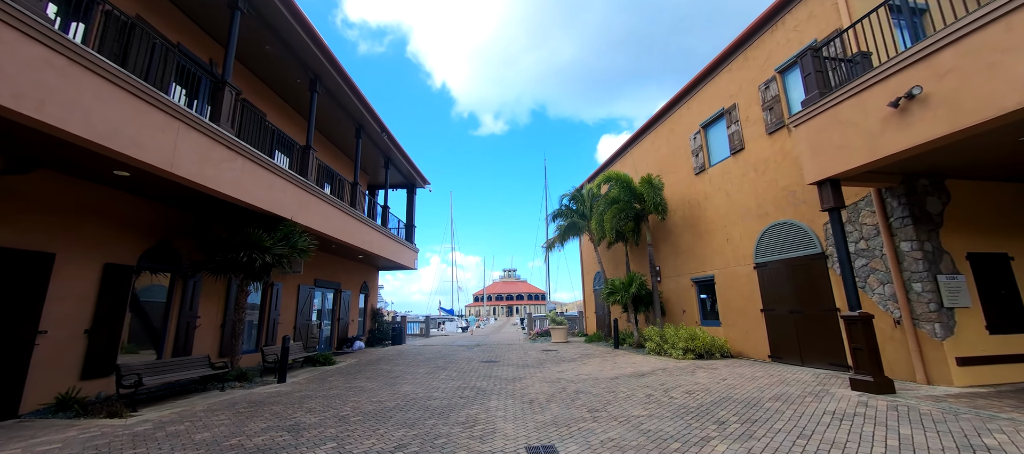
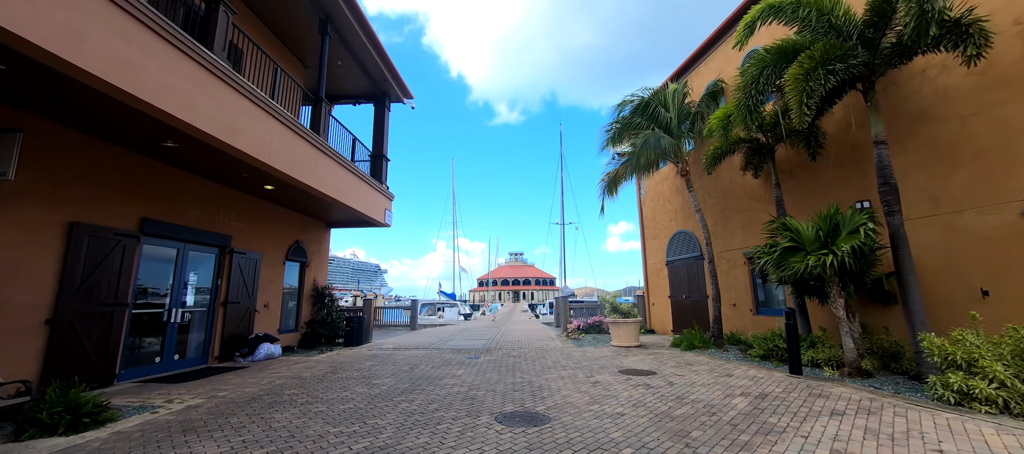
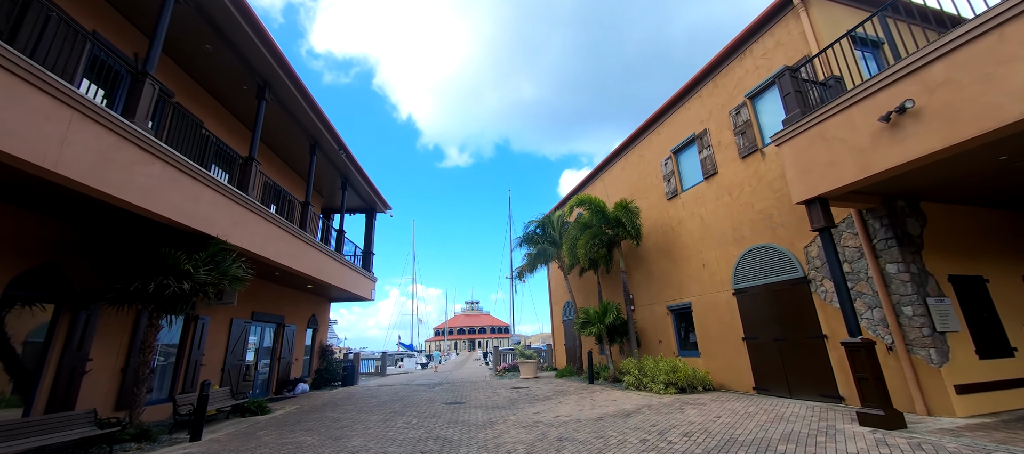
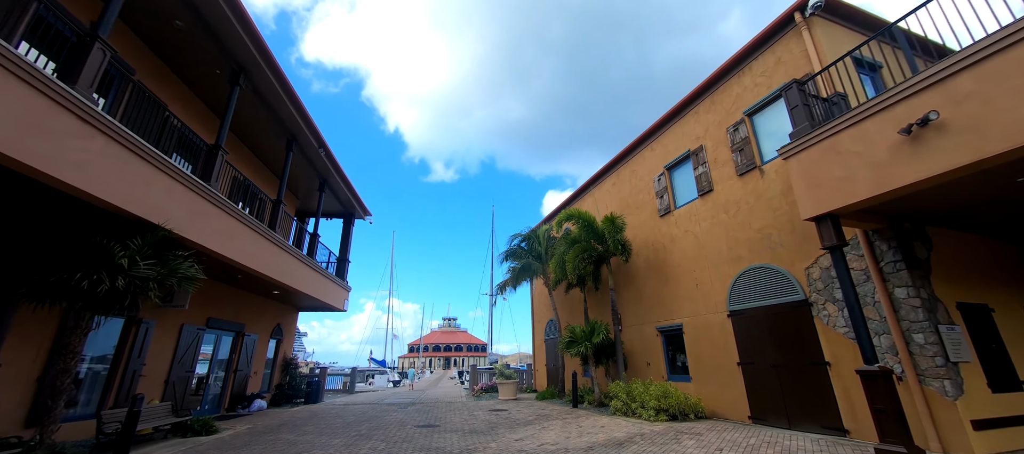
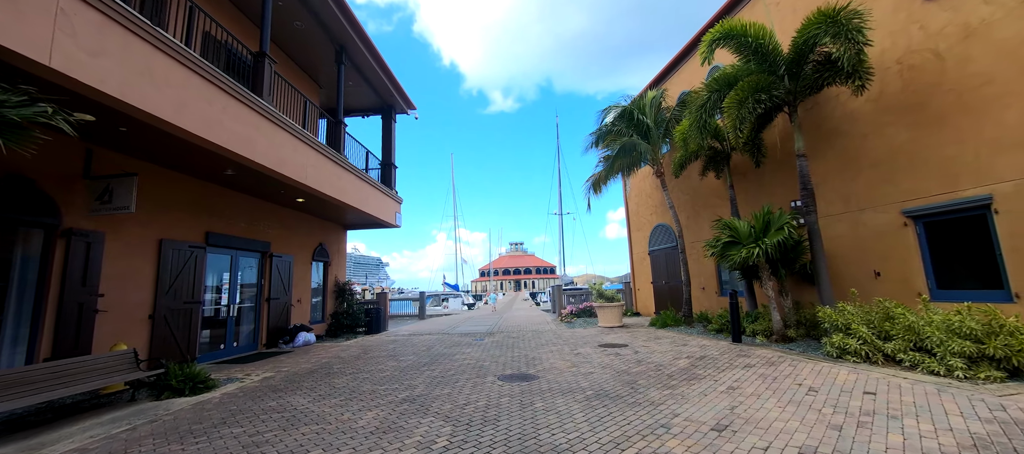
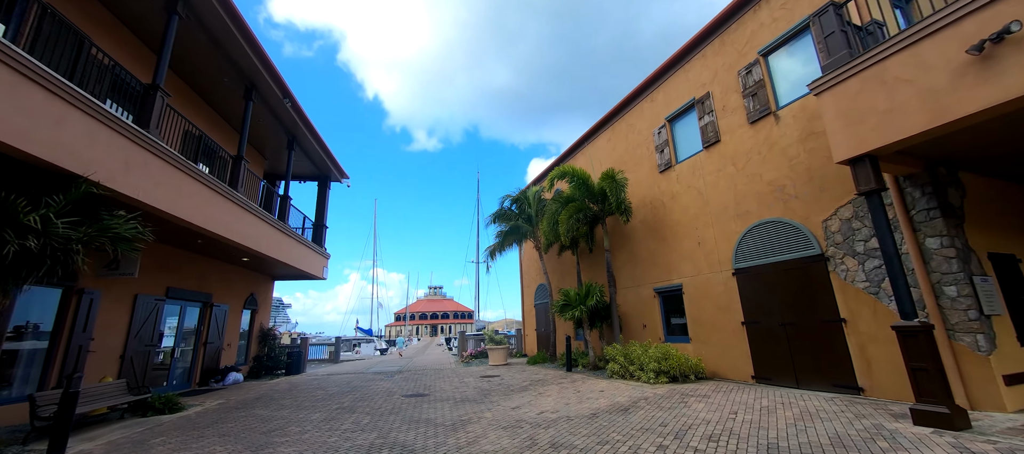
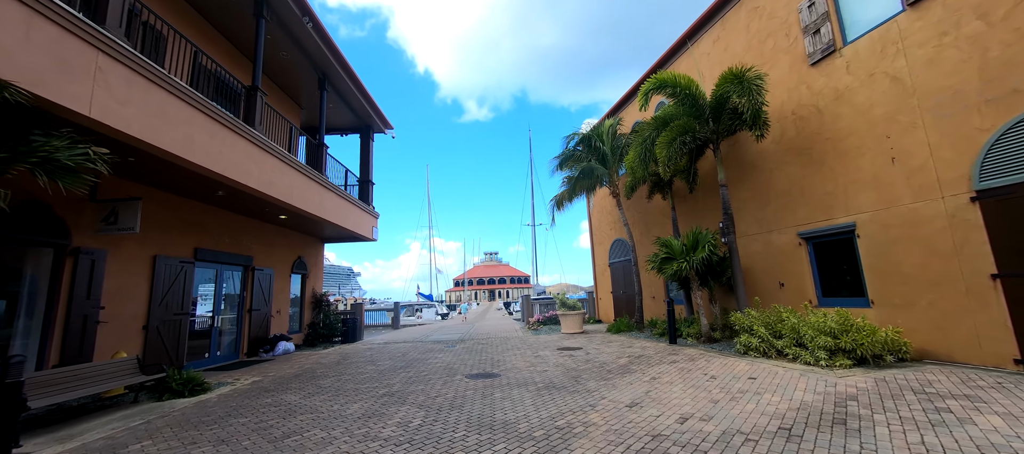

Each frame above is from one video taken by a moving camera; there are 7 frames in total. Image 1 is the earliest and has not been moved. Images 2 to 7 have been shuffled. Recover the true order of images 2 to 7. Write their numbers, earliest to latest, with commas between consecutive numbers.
3, 4, 6, 7, 5, 2
